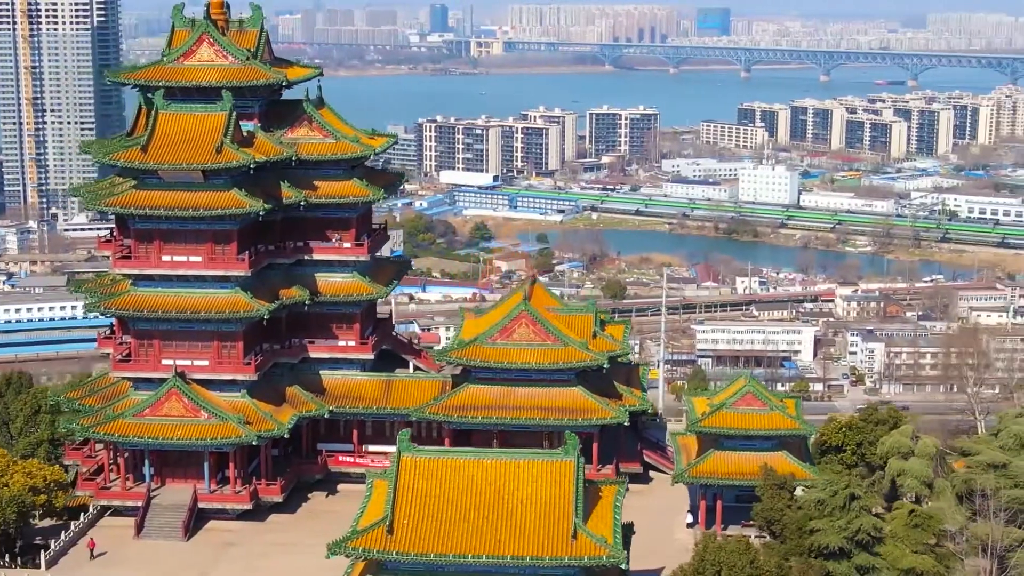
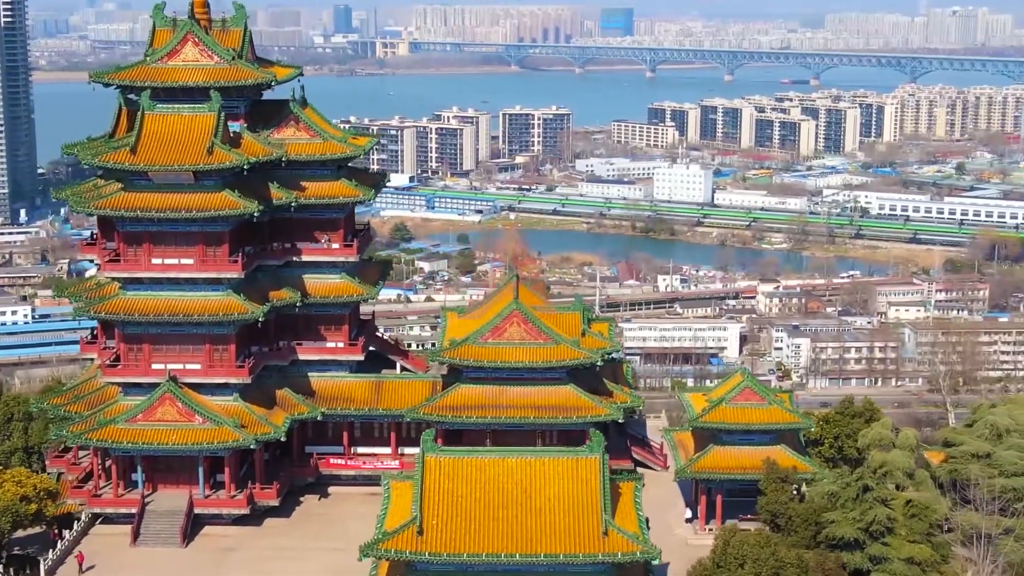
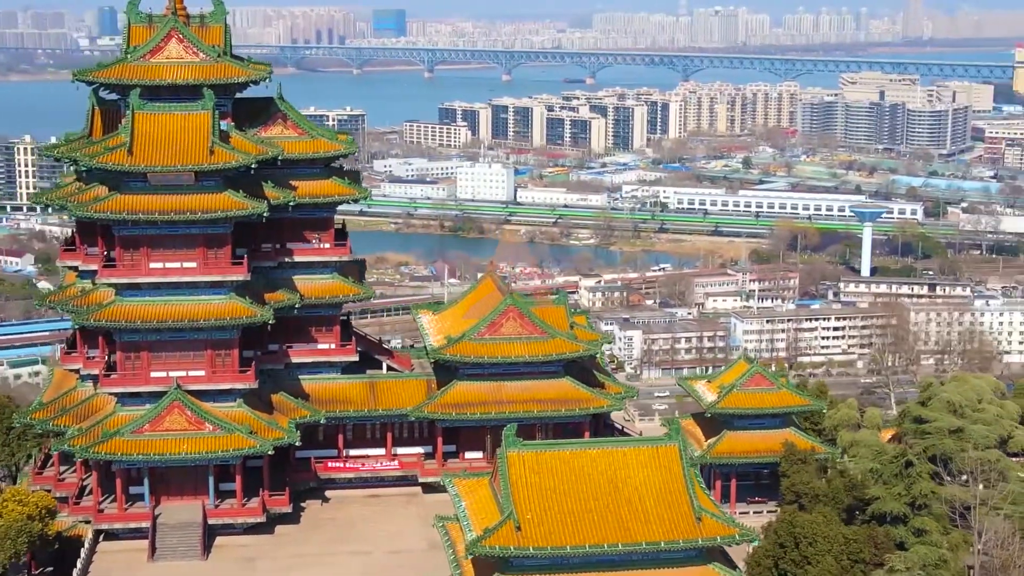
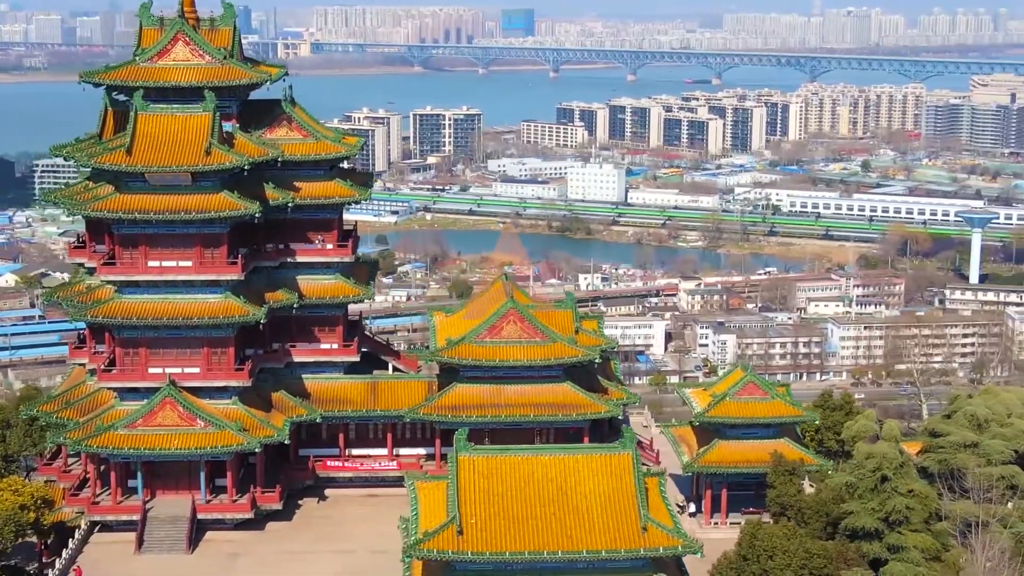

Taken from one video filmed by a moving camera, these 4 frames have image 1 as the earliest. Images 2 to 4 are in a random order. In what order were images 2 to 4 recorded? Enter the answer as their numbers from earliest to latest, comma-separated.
2, 4, 3
